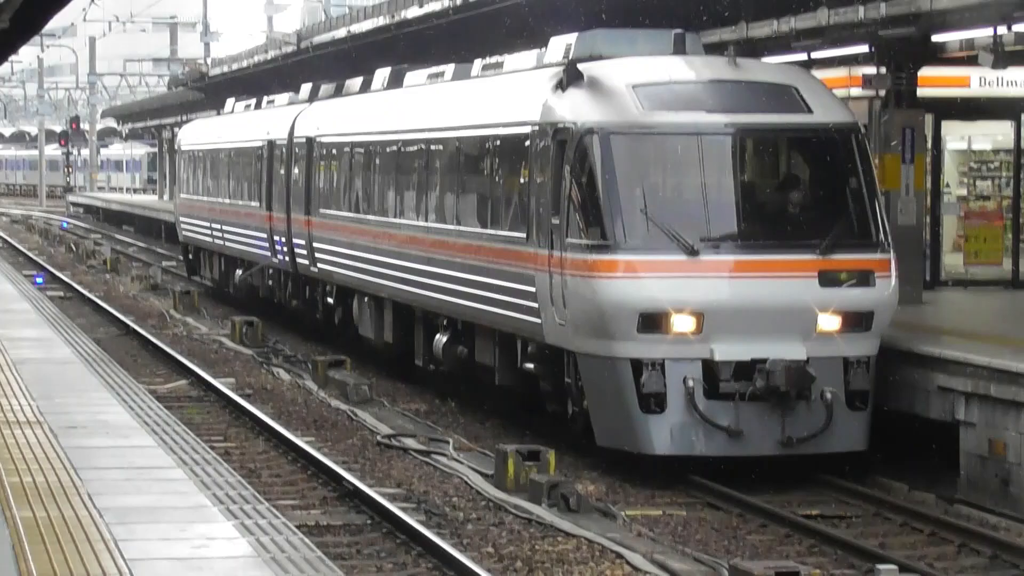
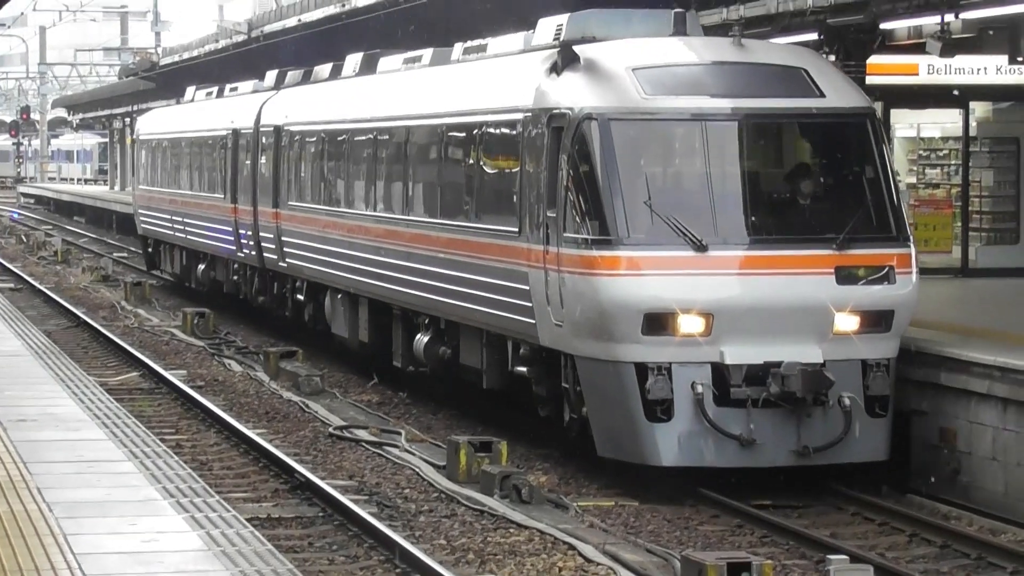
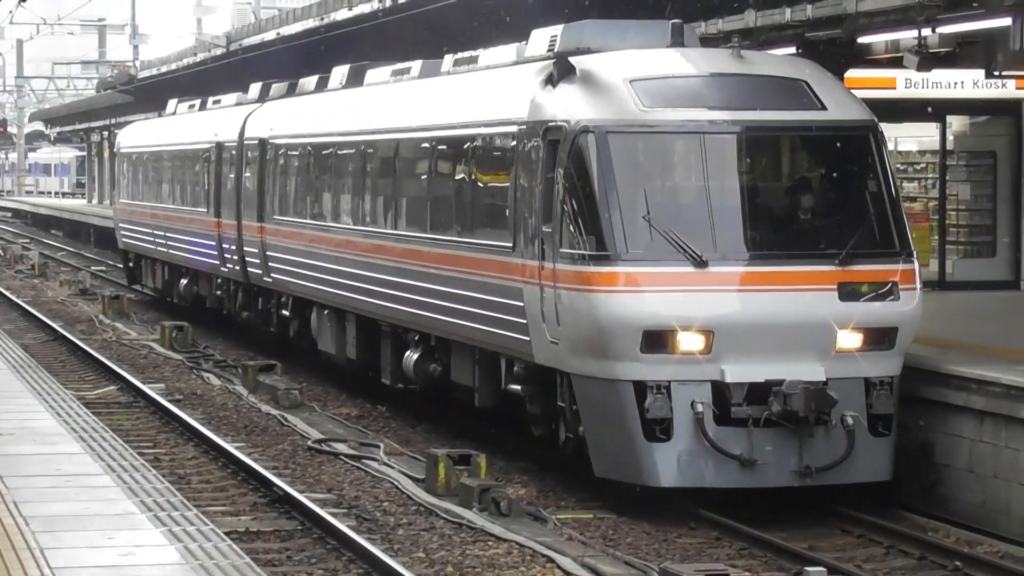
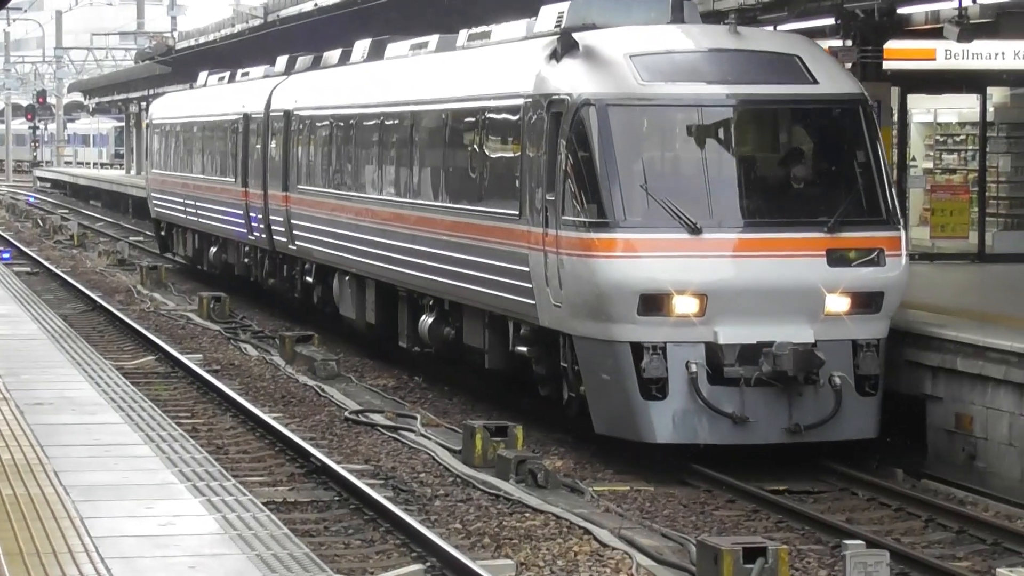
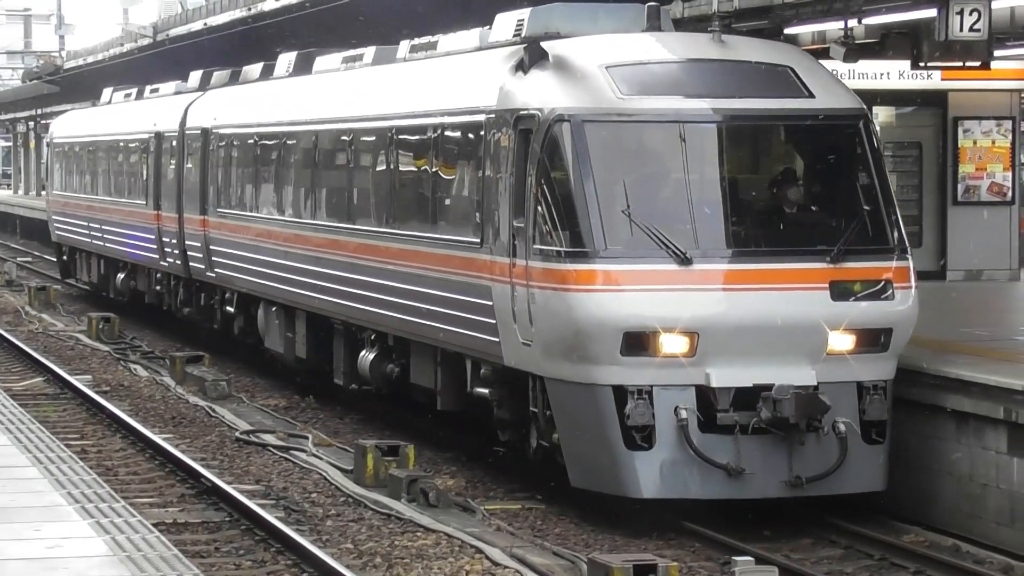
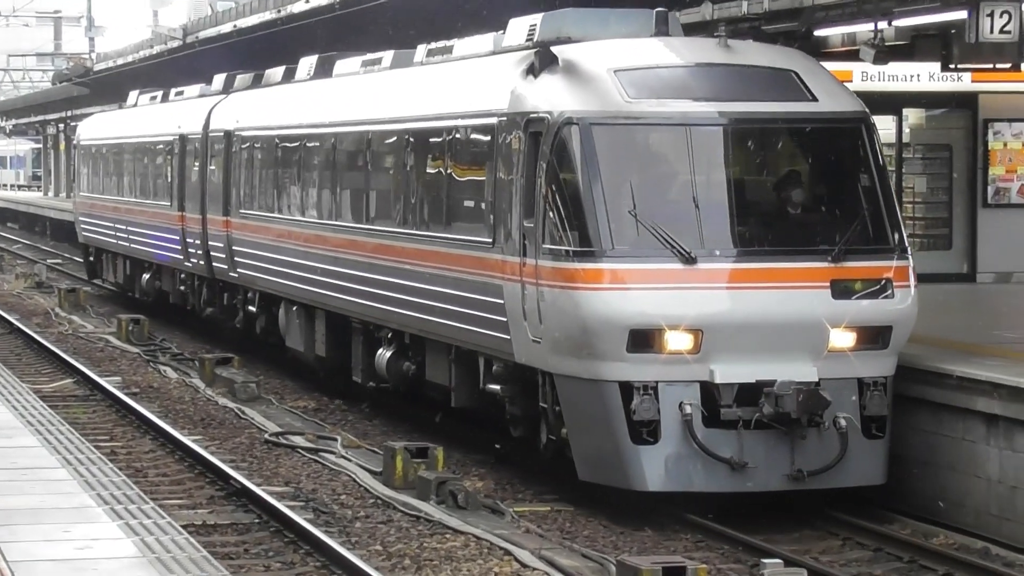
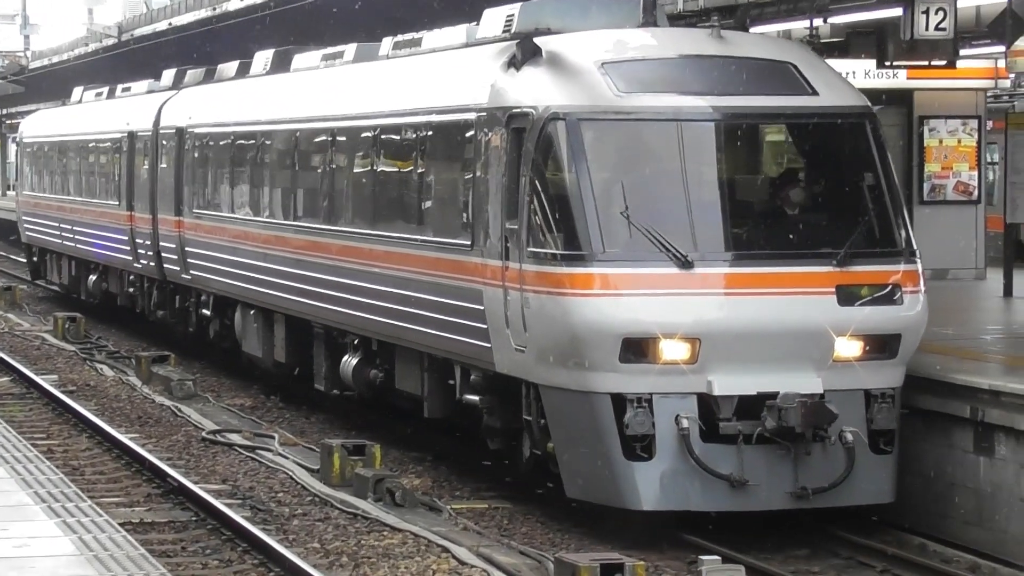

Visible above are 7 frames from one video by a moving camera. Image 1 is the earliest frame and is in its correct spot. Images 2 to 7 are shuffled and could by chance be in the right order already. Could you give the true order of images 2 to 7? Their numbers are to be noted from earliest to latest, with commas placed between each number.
4, 2, 3, 6, 5, 7
